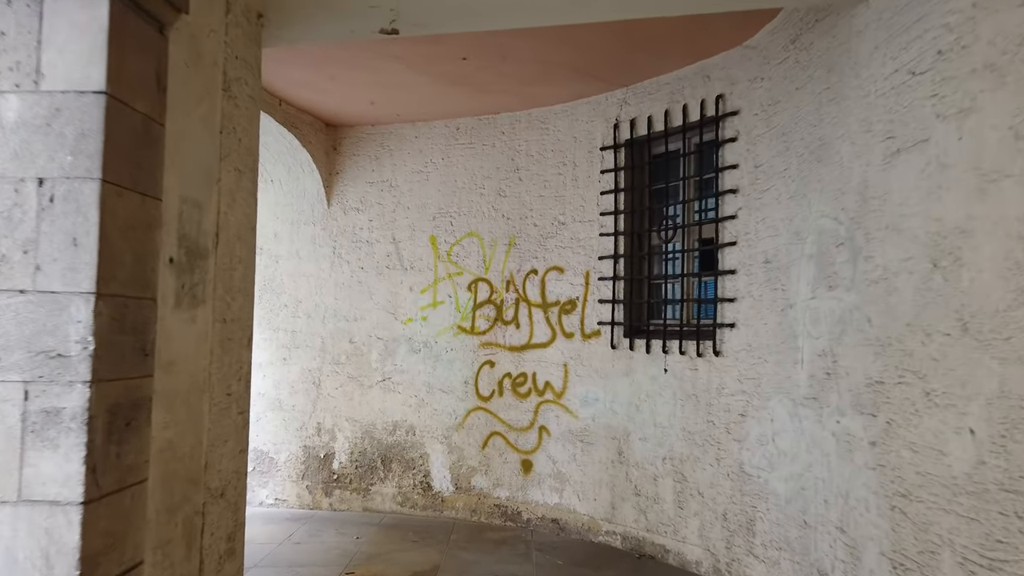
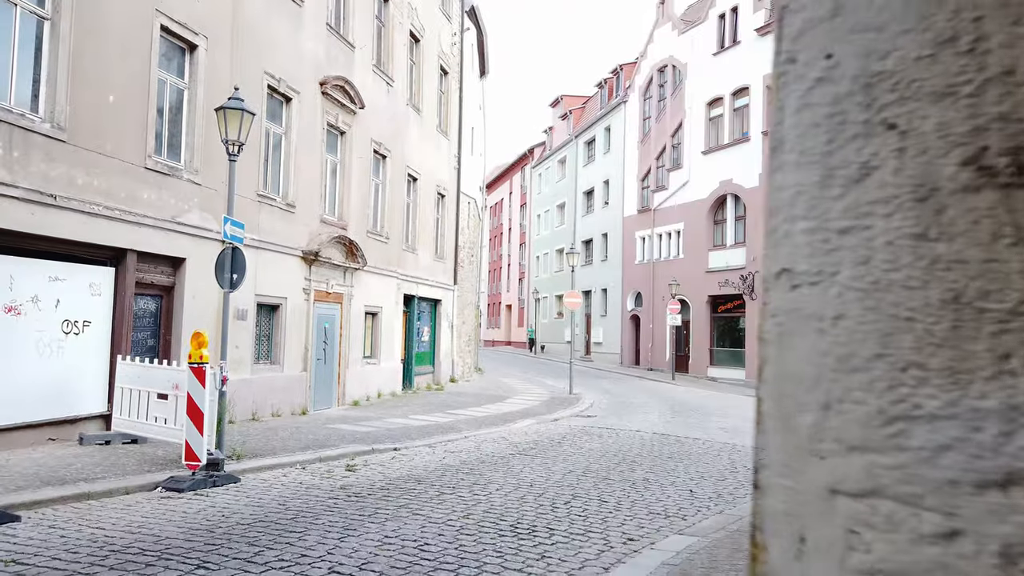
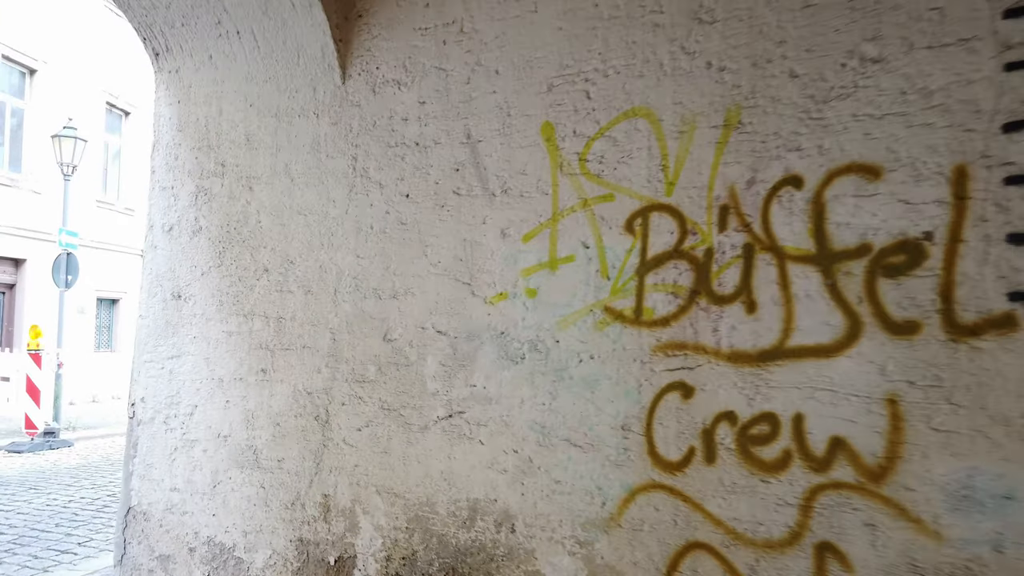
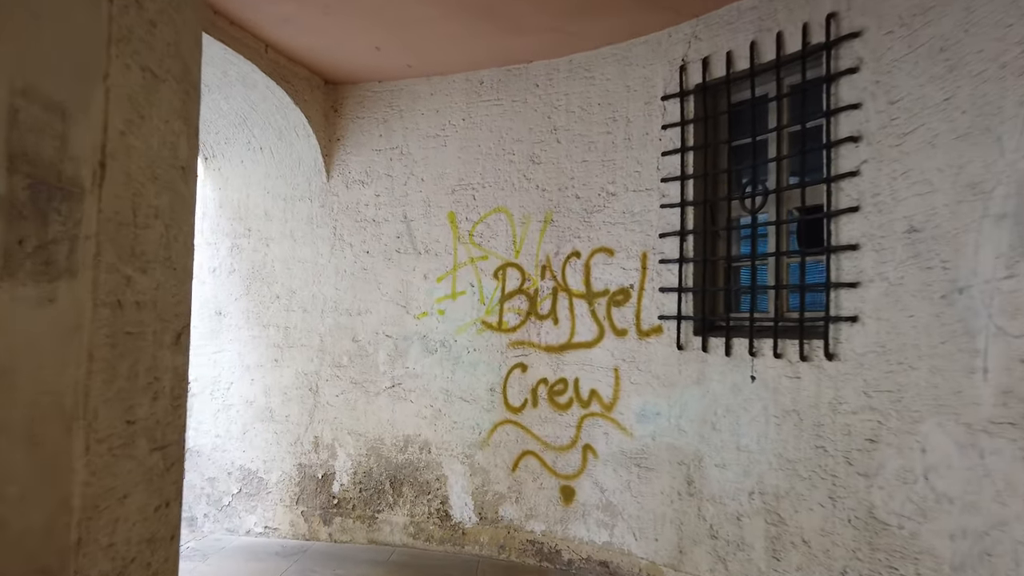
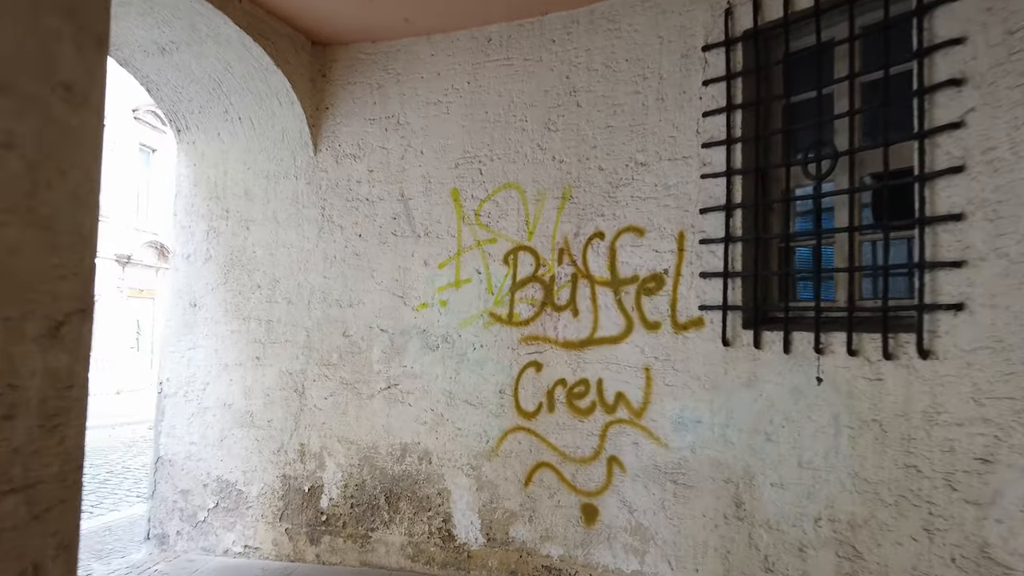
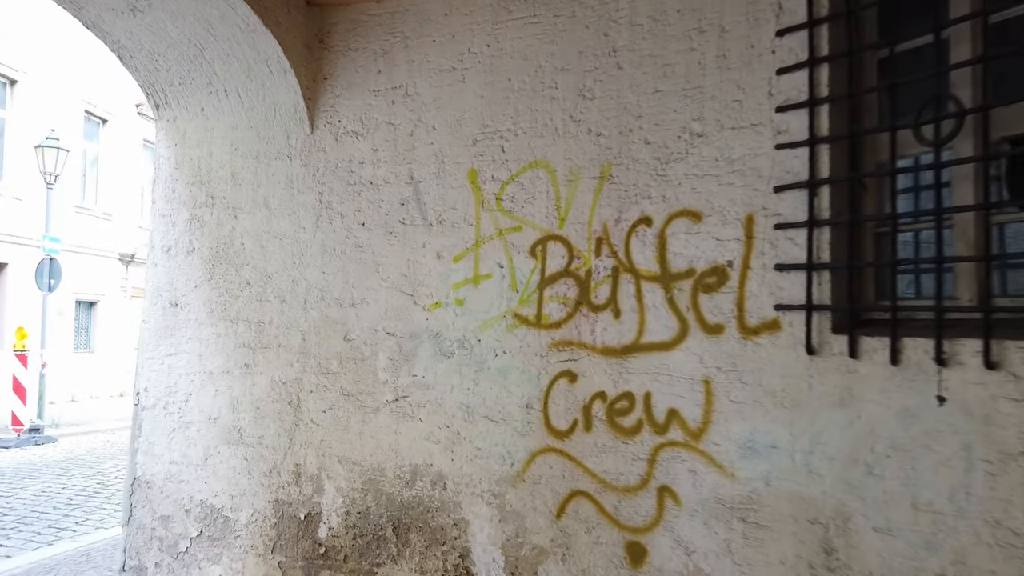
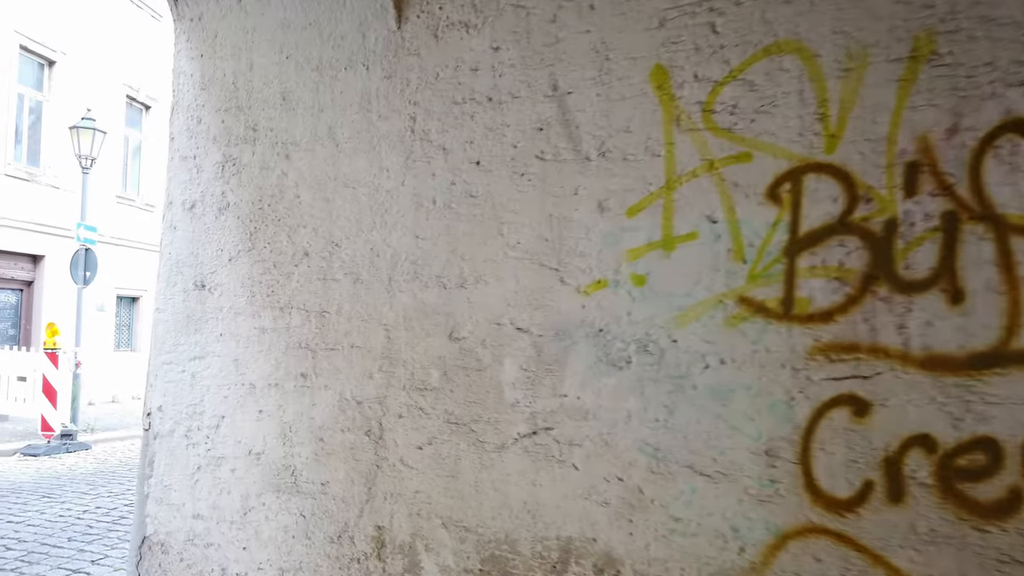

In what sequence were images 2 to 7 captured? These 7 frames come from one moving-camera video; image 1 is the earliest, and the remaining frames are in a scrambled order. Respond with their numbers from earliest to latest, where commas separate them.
4, 5, 6, 3, 7, 2
